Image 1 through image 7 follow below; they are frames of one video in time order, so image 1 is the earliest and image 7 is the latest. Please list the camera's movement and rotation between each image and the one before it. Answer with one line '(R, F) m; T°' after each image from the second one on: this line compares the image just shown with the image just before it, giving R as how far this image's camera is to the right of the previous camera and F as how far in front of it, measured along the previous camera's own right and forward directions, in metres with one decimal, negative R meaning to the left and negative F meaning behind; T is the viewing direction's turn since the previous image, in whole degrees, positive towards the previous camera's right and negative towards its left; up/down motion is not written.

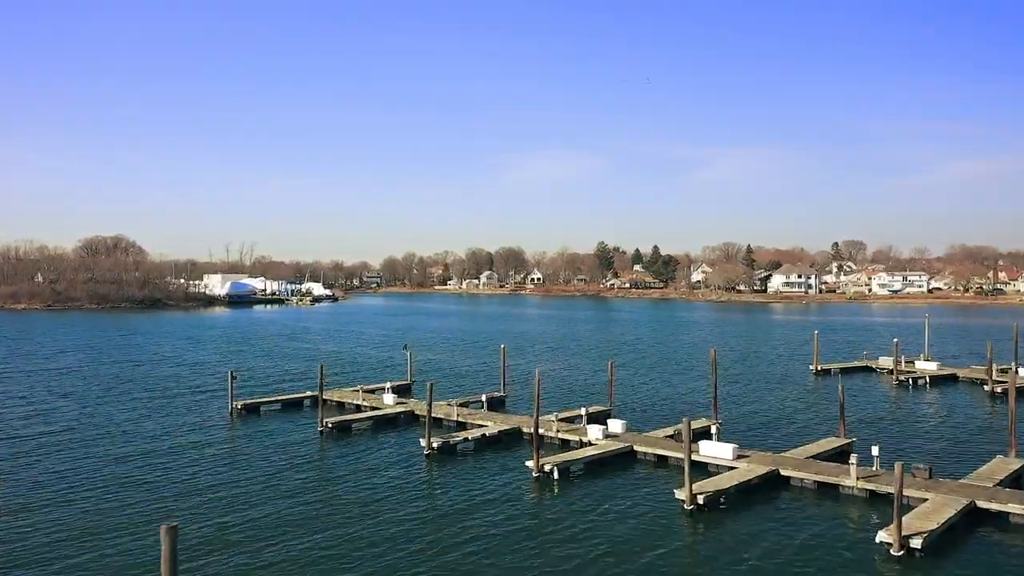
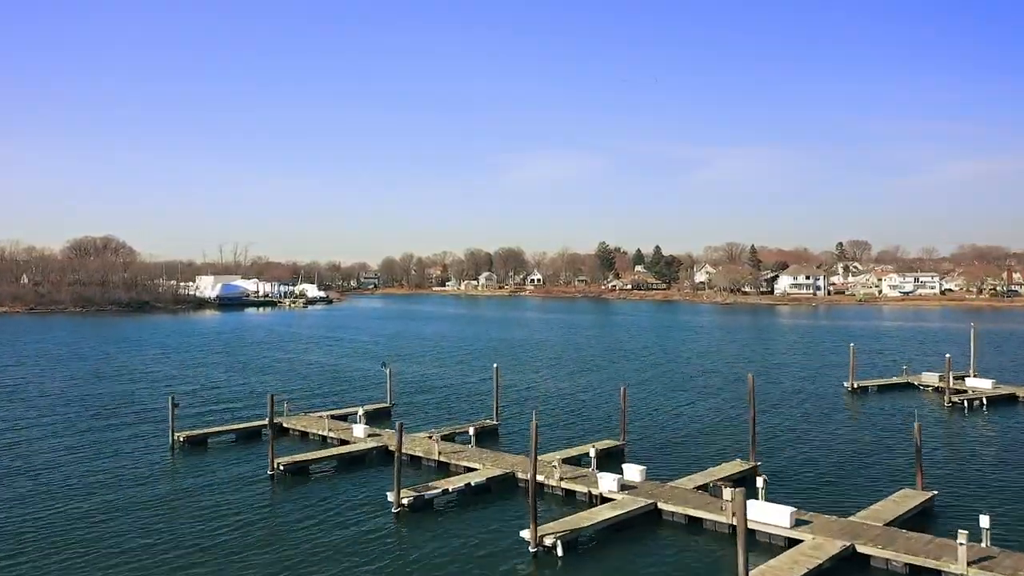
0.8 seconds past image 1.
(+0.2, +3.8) m; 0°
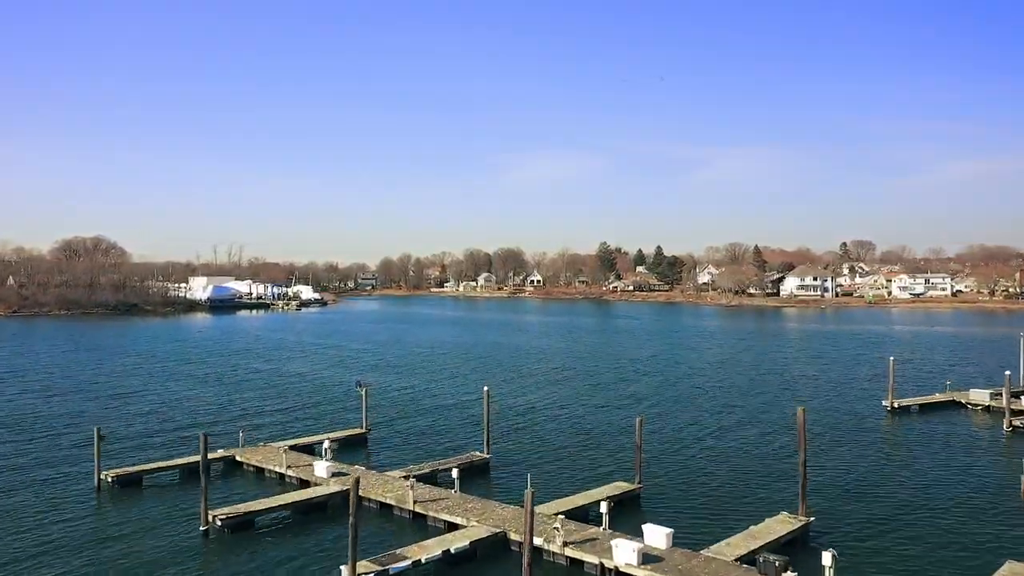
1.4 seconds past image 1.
(+0.1, +3.3) m; 0°
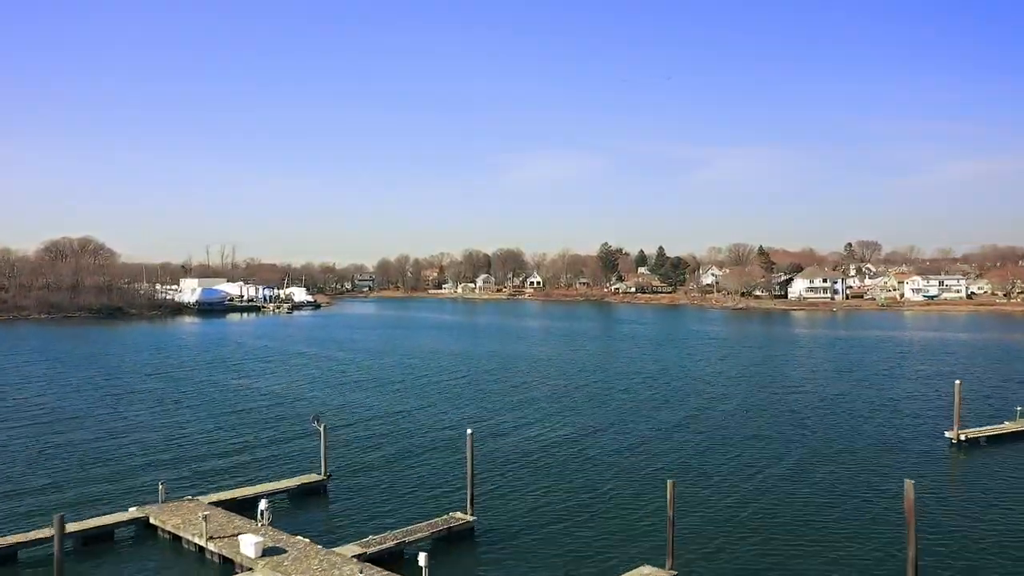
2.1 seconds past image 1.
(+0.2, +4.0) m; 0°
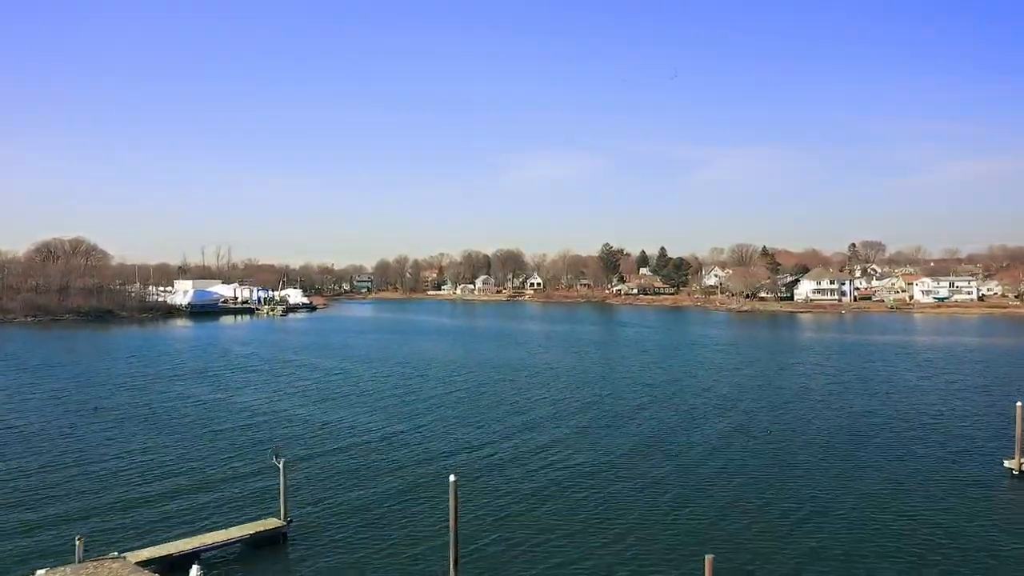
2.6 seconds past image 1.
(0.0, +2.7) m; 0°
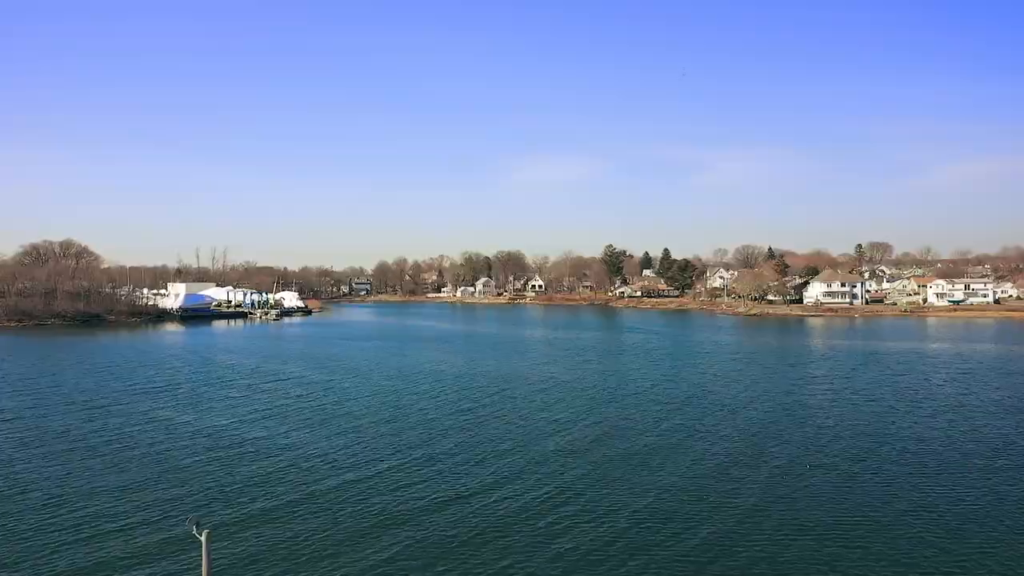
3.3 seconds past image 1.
(0.0, +3.4) m; 0°
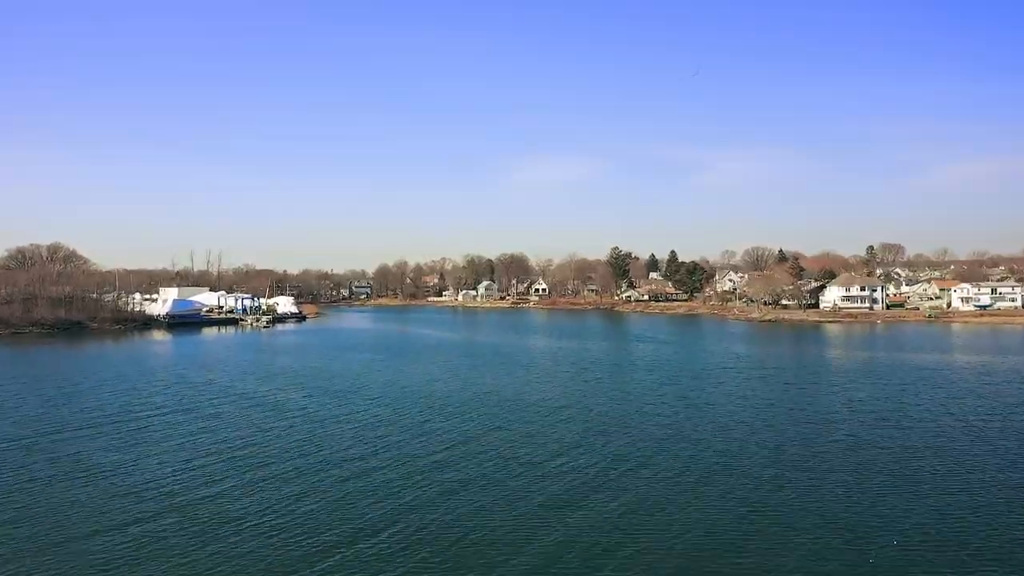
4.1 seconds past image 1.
(-0.3, +5.1) m; 0°
